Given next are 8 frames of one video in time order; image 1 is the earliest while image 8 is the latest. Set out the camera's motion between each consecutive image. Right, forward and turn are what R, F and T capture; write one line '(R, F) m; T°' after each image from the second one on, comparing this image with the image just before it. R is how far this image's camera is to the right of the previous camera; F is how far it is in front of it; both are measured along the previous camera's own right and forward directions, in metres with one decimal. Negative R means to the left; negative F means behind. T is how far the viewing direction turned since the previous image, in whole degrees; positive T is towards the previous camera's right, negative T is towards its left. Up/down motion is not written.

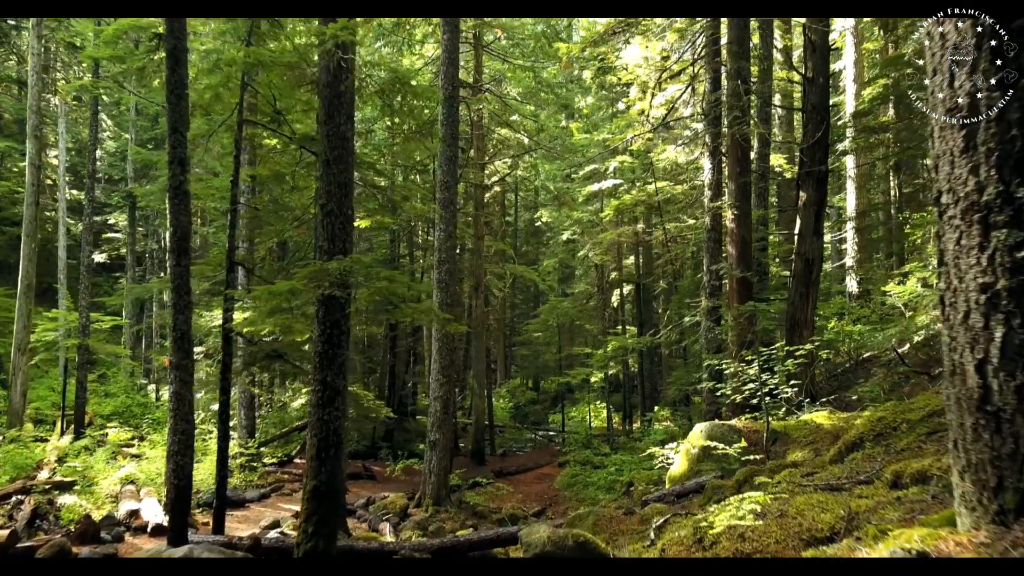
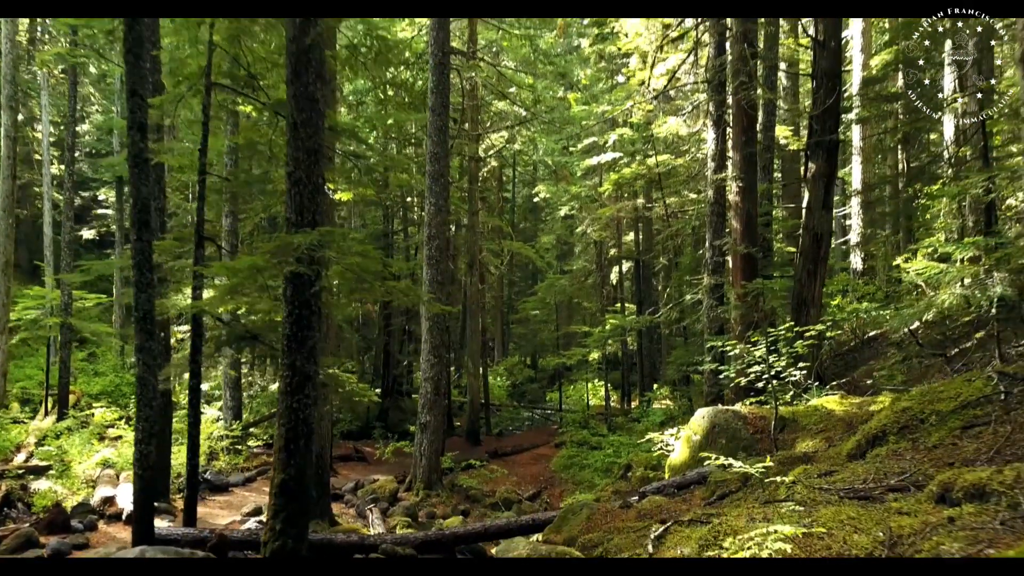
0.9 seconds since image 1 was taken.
(+0.1, +0.5) m; 0°
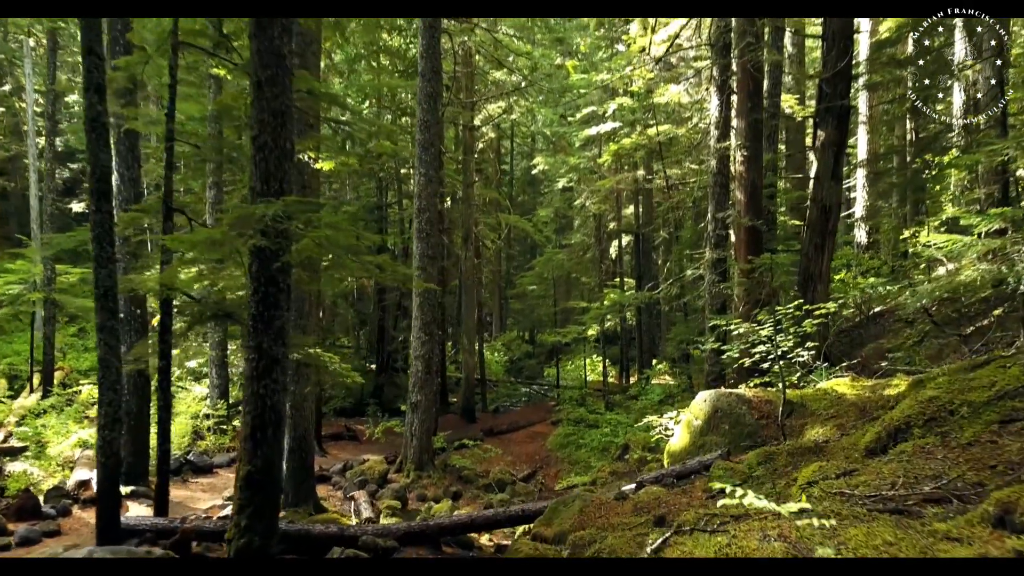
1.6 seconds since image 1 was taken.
(+0.1, +0.4) m; 0°
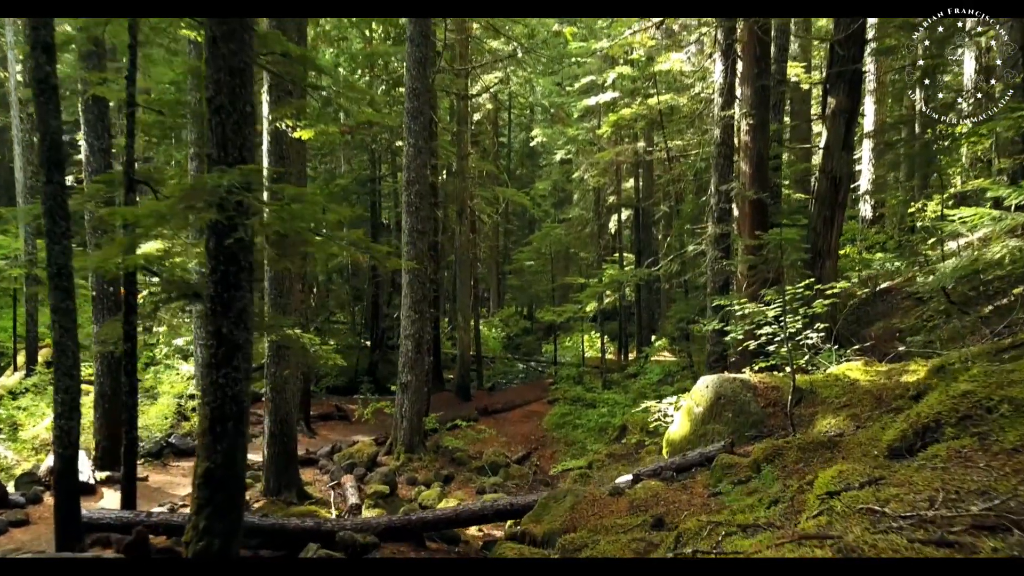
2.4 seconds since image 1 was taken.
(+0.1, +0.4) m; 0°
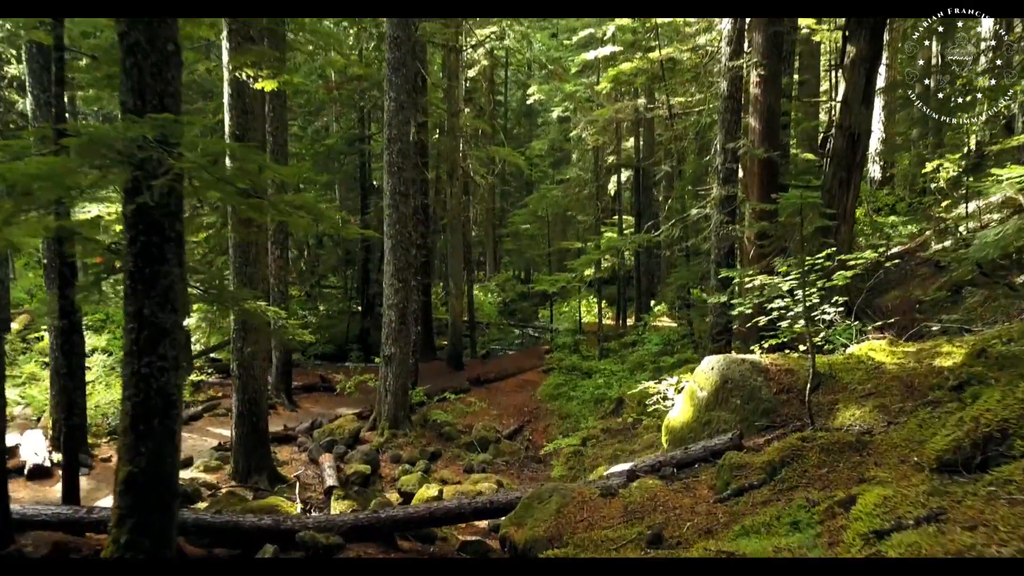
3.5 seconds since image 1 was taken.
(+0.1, +0.7) m; 0°
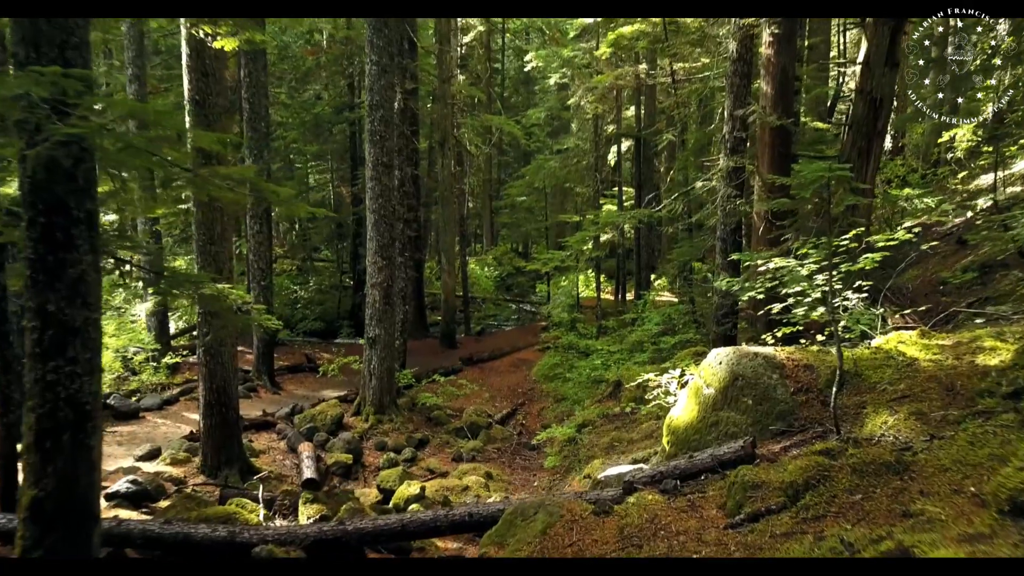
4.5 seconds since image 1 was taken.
(+0.1, +0.6) m; 0°
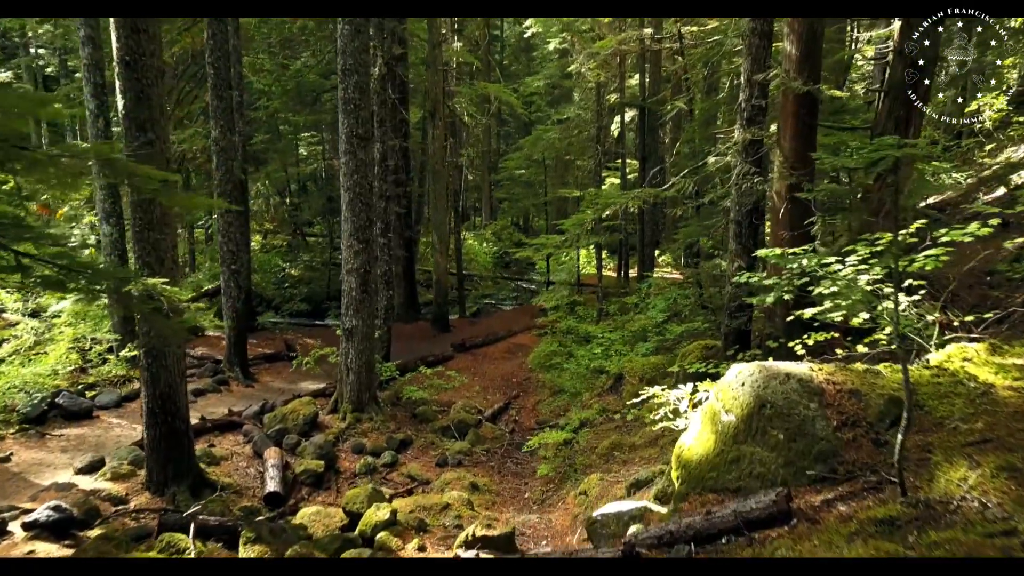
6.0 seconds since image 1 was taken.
(+0.1, +0.9) m; 0°
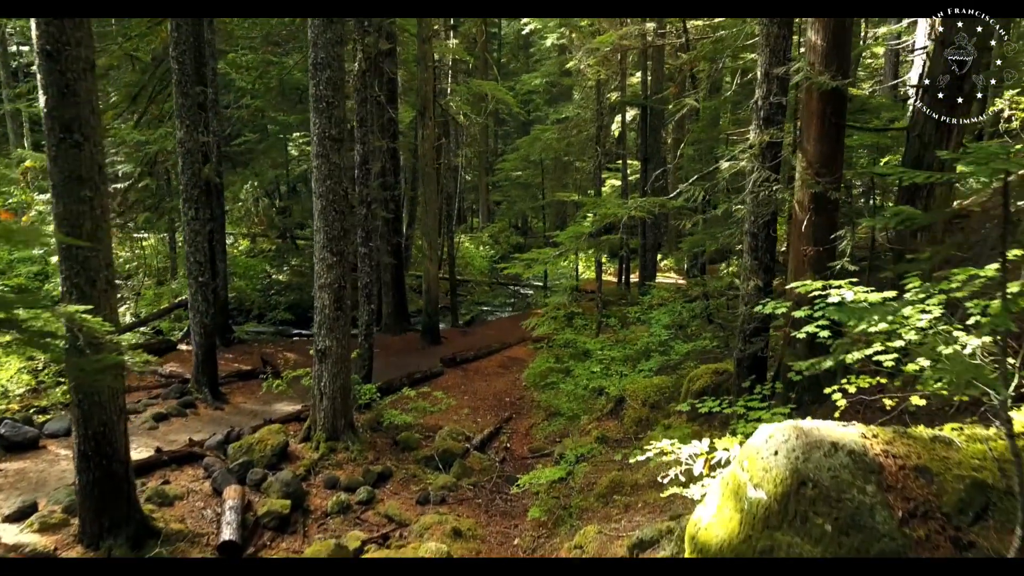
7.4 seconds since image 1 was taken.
(+0.1, +0.8) m; 0°
